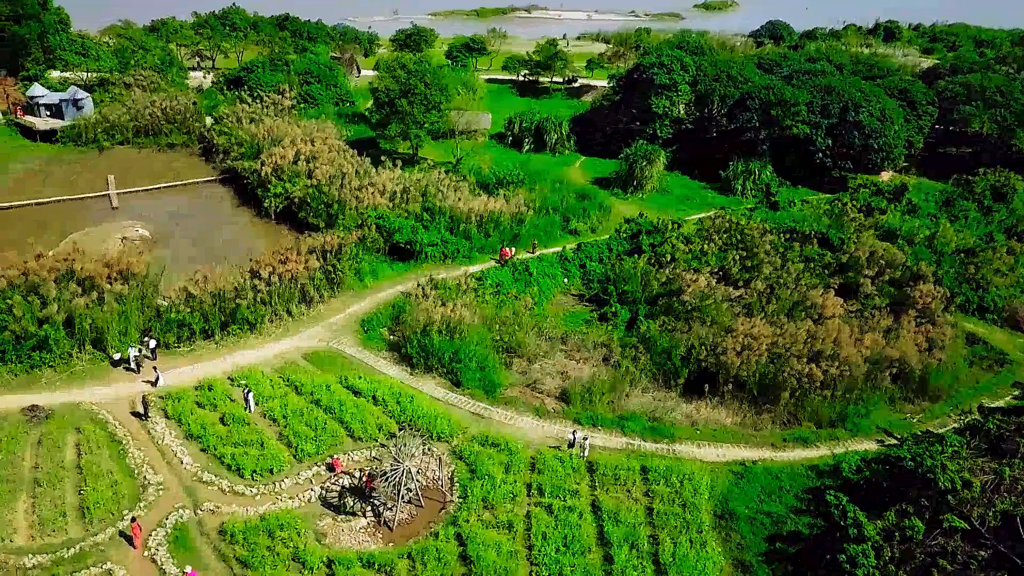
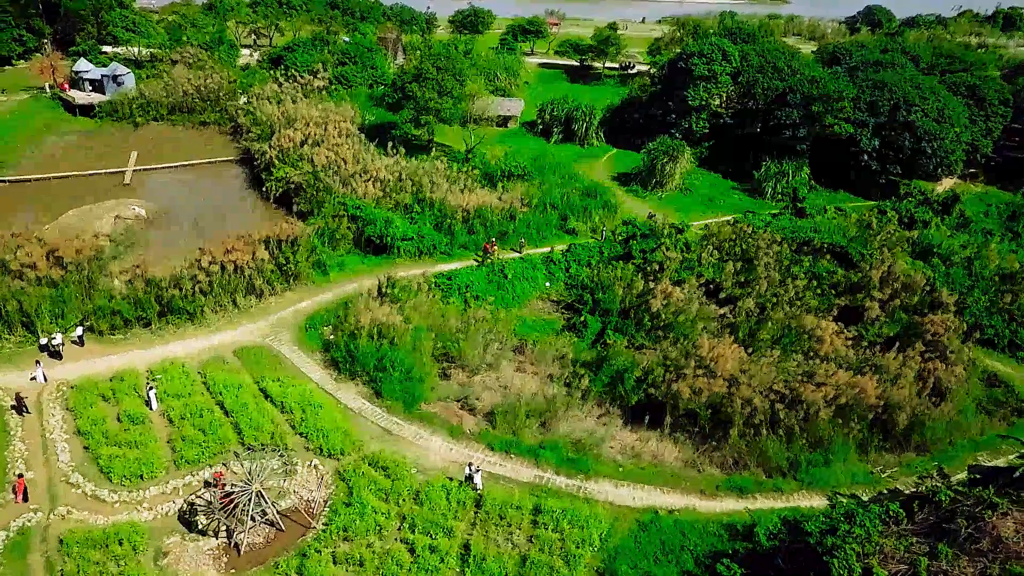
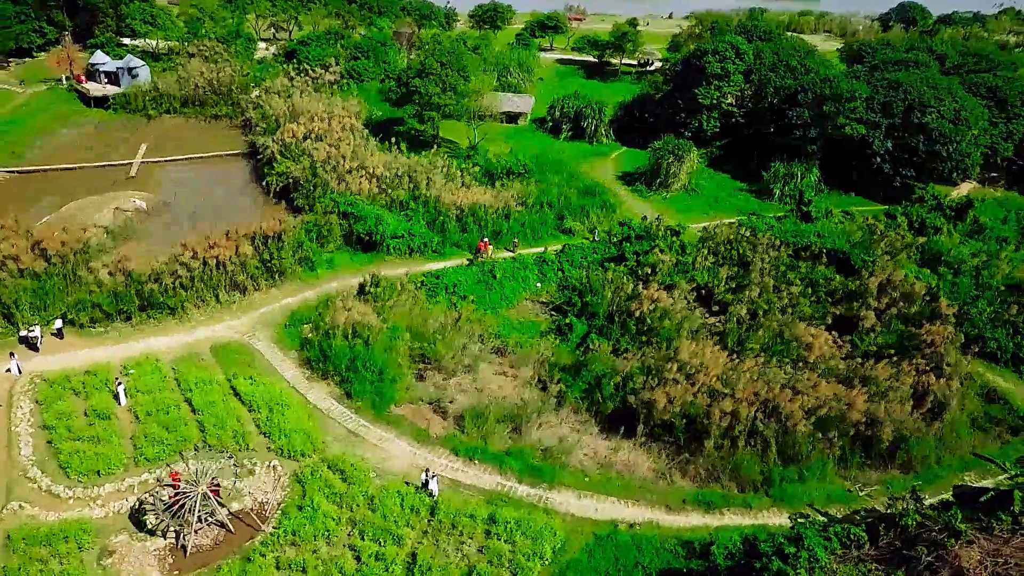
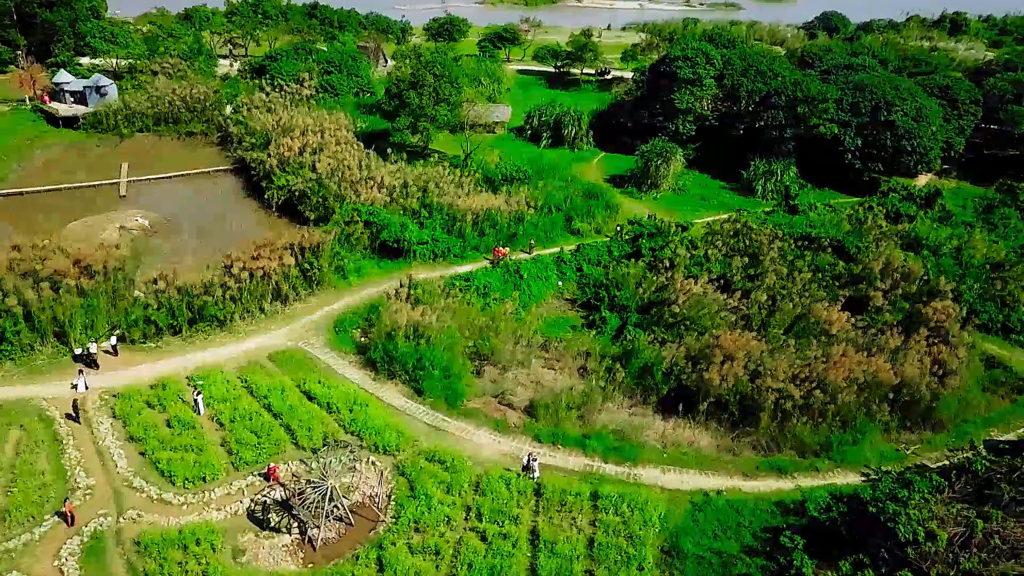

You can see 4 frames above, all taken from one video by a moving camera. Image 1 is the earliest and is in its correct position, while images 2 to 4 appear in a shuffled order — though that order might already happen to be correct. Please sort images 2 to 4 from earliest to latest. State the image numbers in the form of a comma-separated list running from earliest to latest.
4, 2, 3
